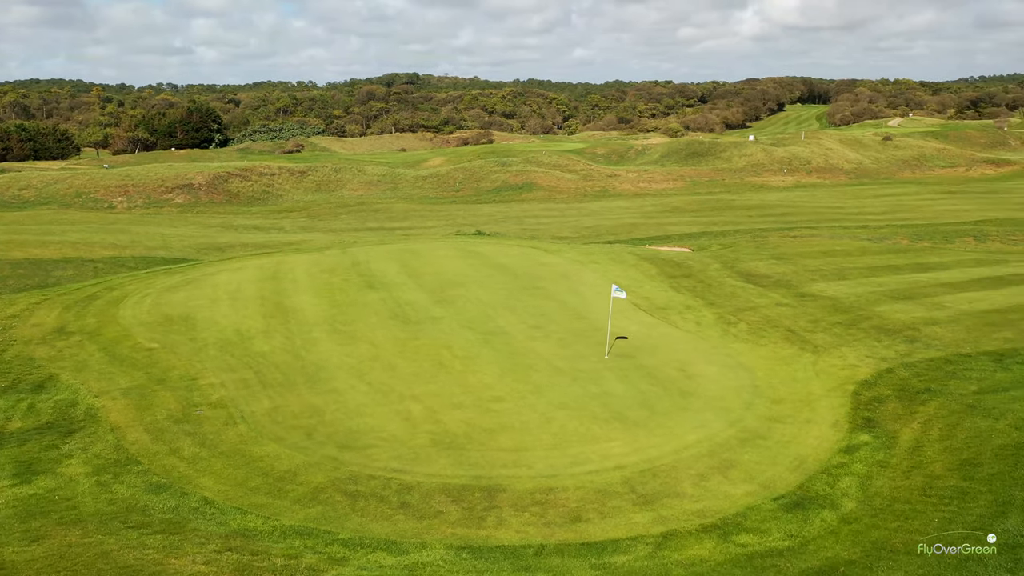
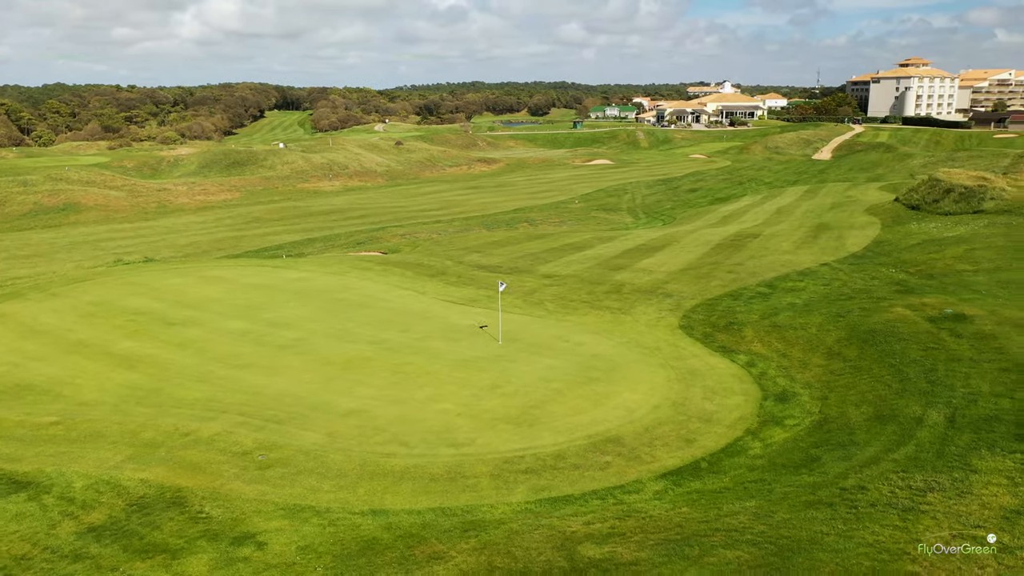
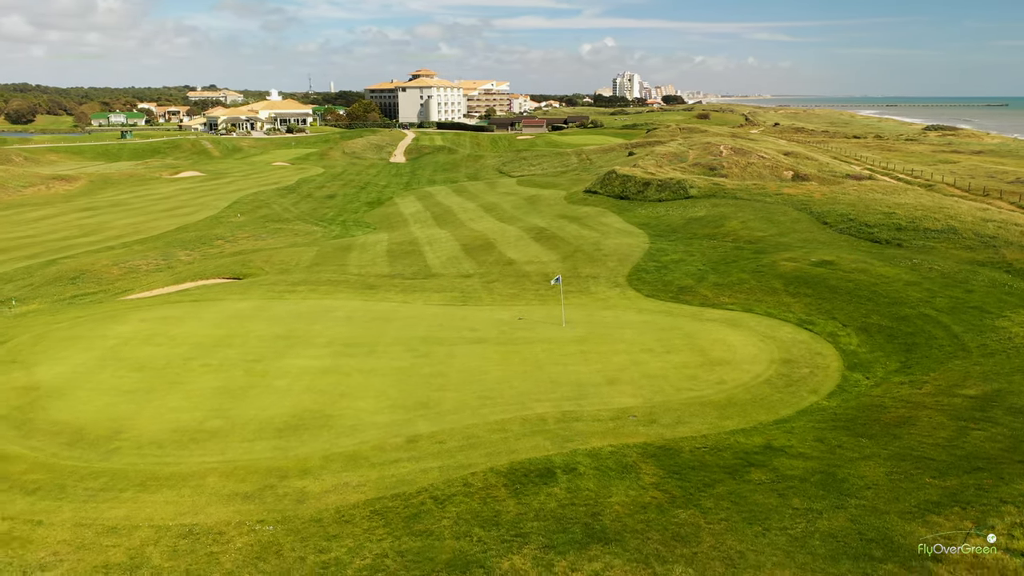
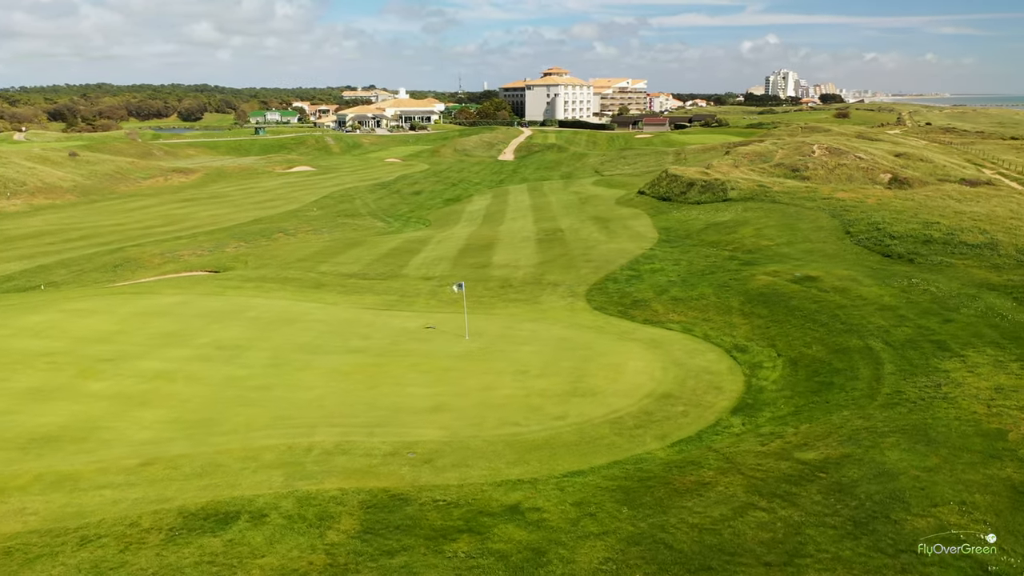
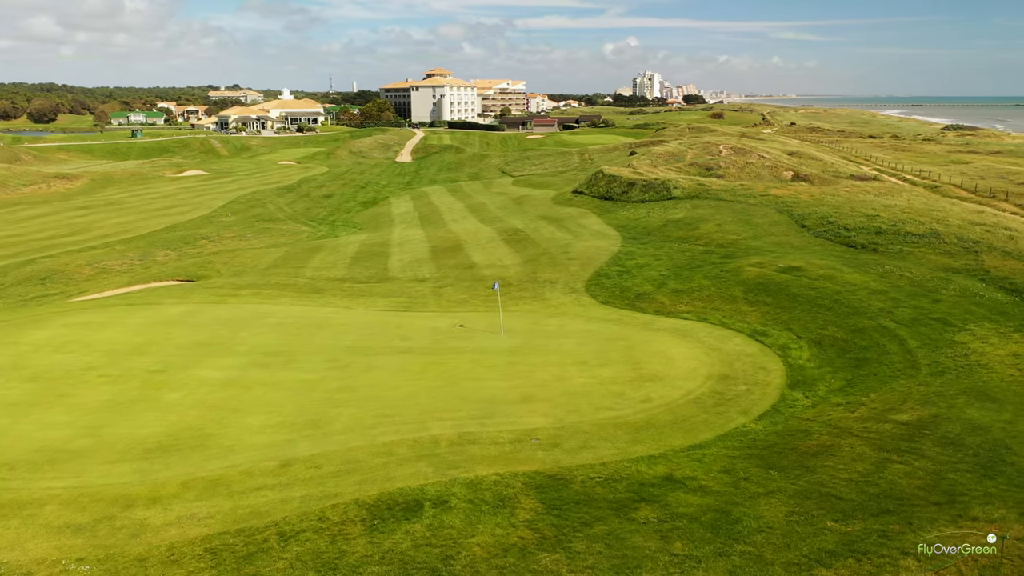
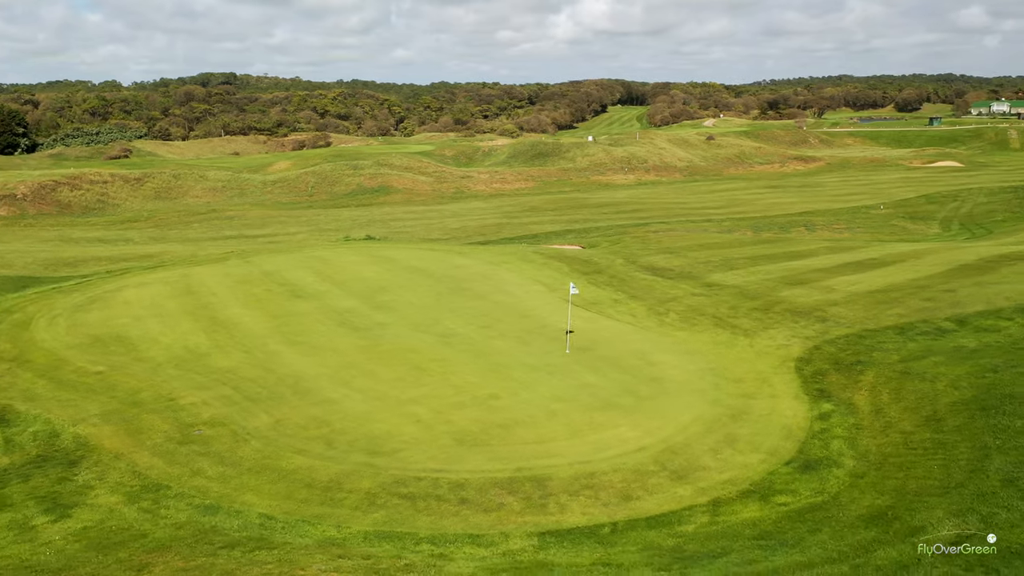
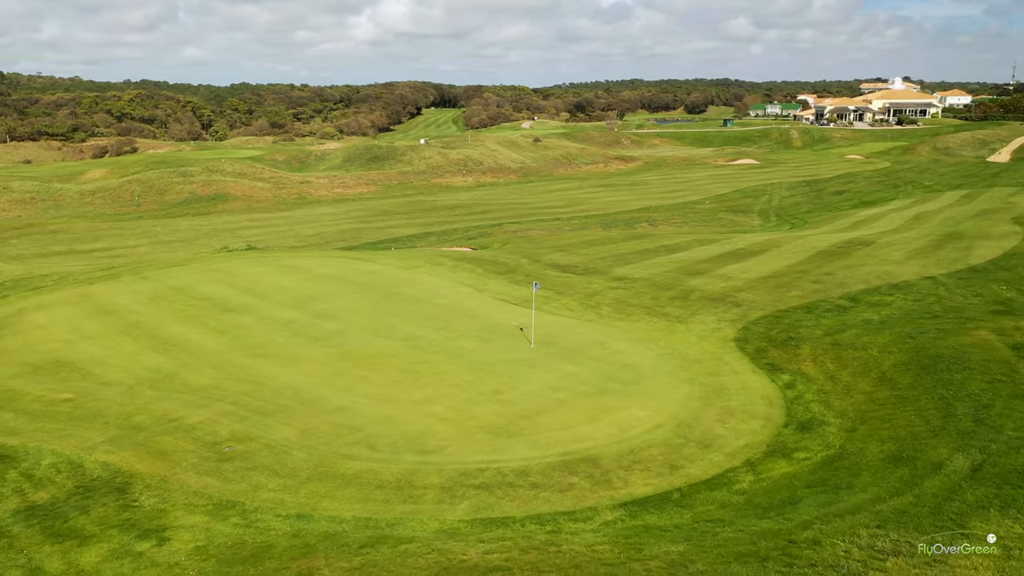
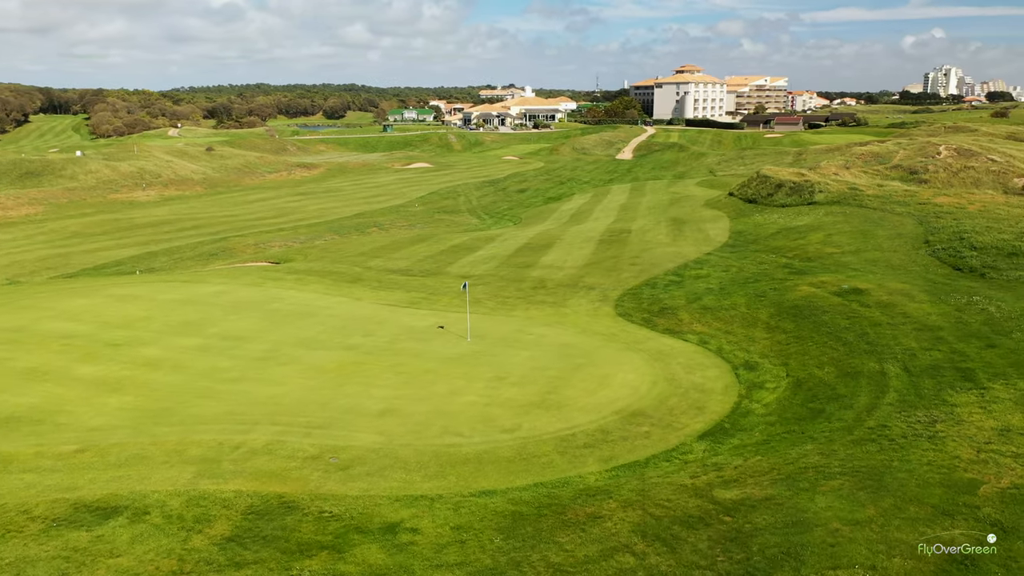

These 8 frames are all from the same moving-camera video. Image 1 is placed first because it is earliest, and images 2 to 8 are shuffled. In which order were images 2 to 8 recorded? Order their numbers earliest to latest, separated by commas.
6, 7, 2, 8, 4, 5, 3
